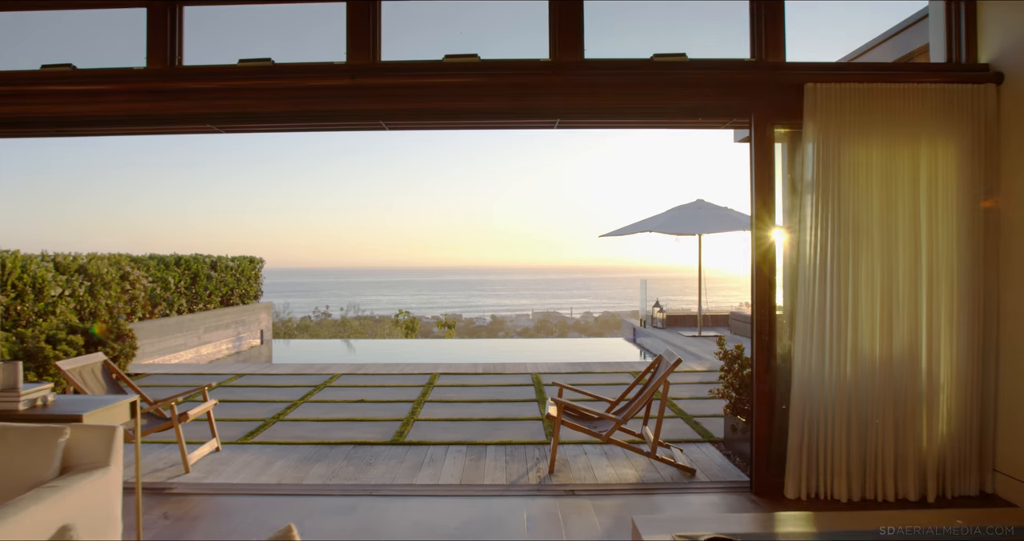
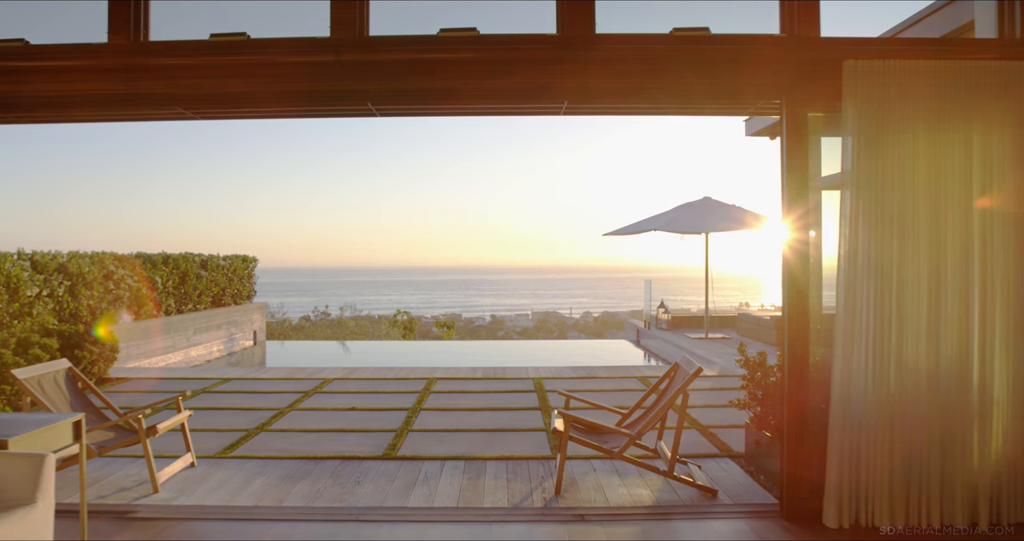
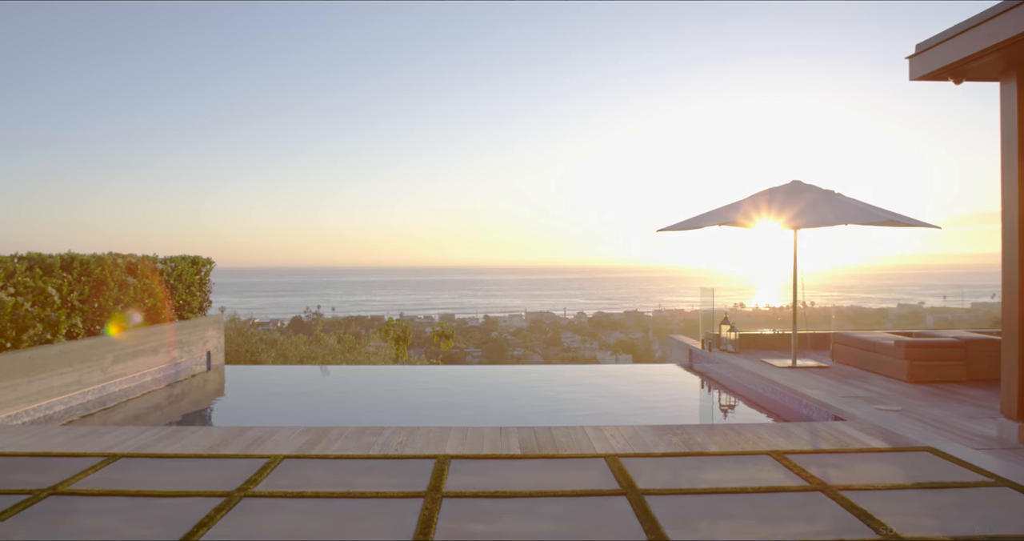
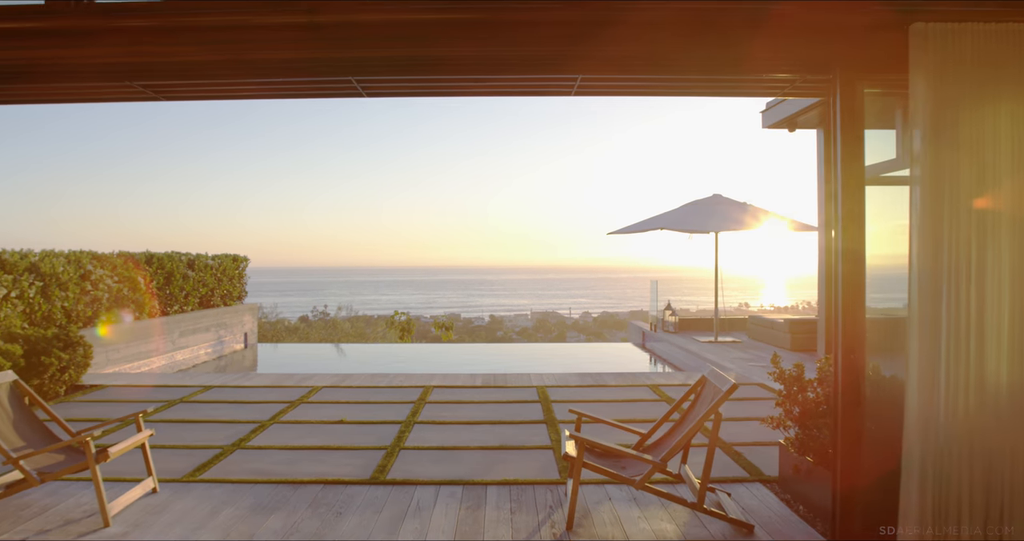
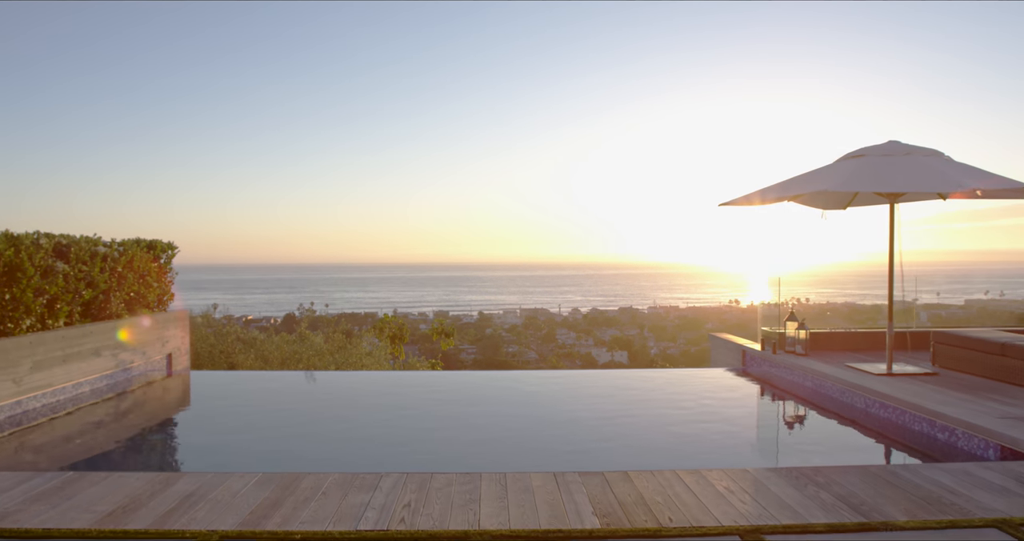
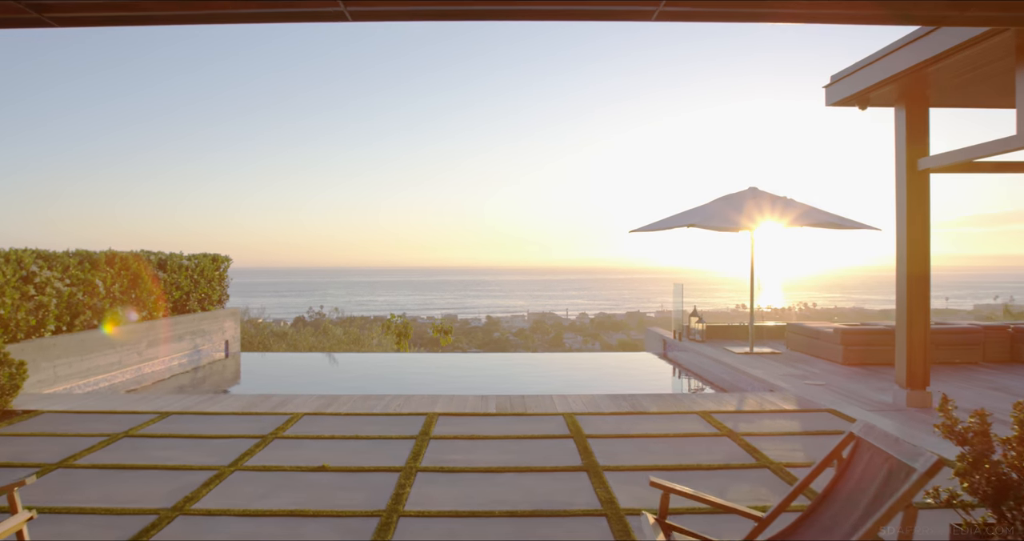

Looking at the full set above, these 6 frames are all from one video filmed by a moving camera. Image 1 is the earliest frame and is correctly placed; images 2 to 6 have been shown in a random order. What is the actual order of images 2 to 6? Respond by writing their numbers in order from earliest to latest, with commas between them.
2, 4, 6, 3, 5
